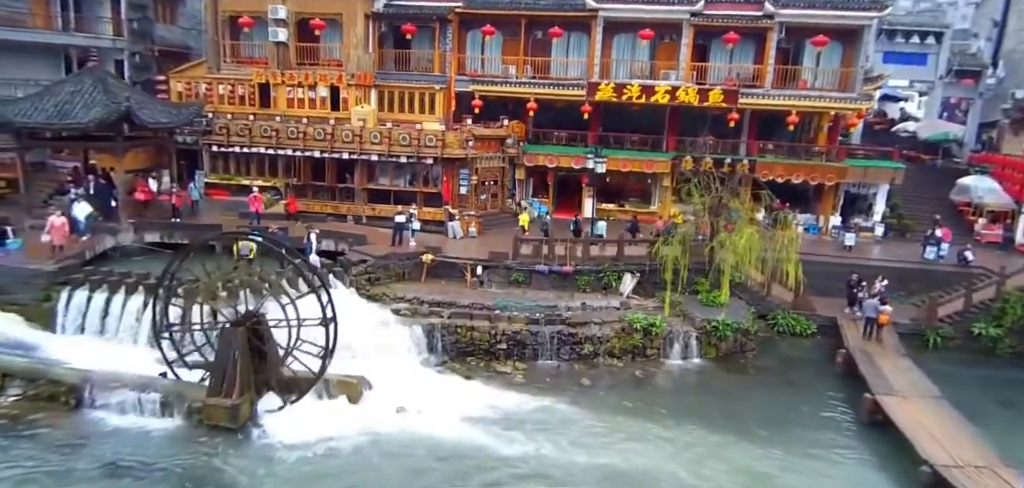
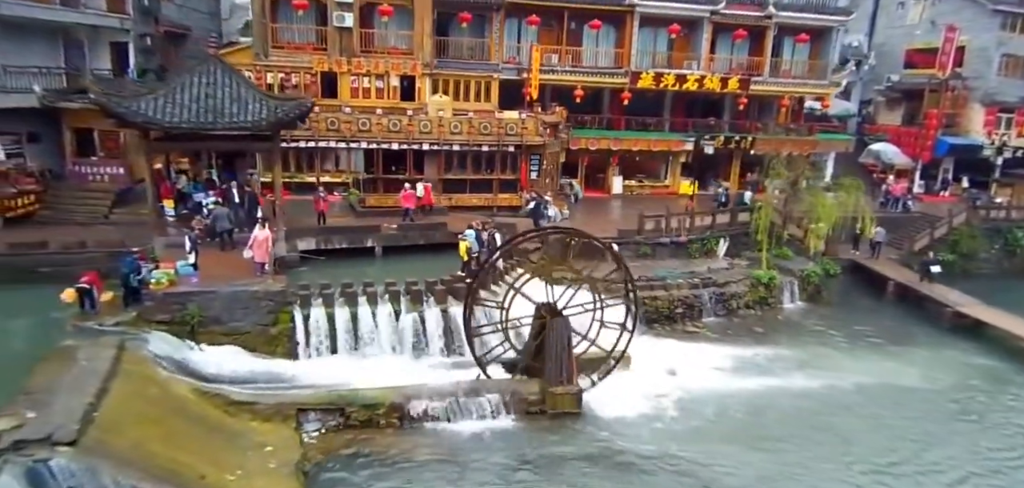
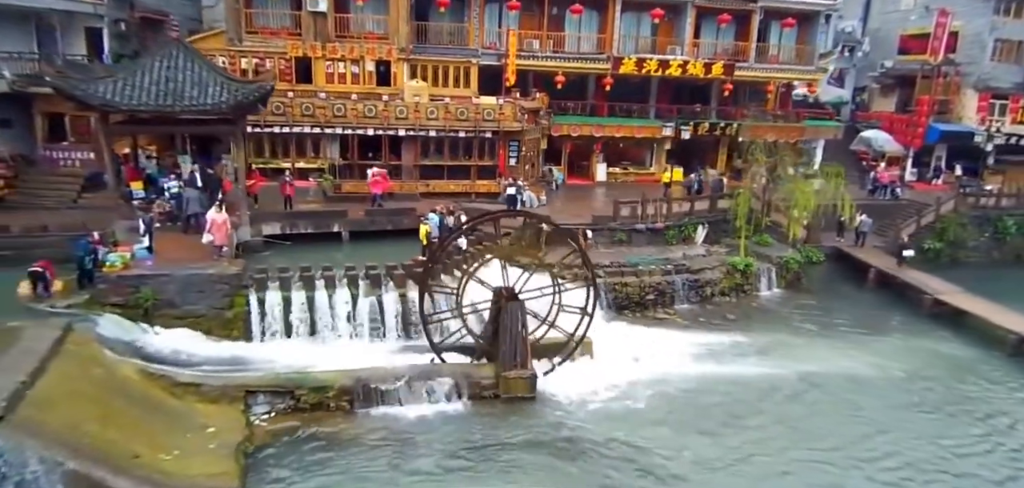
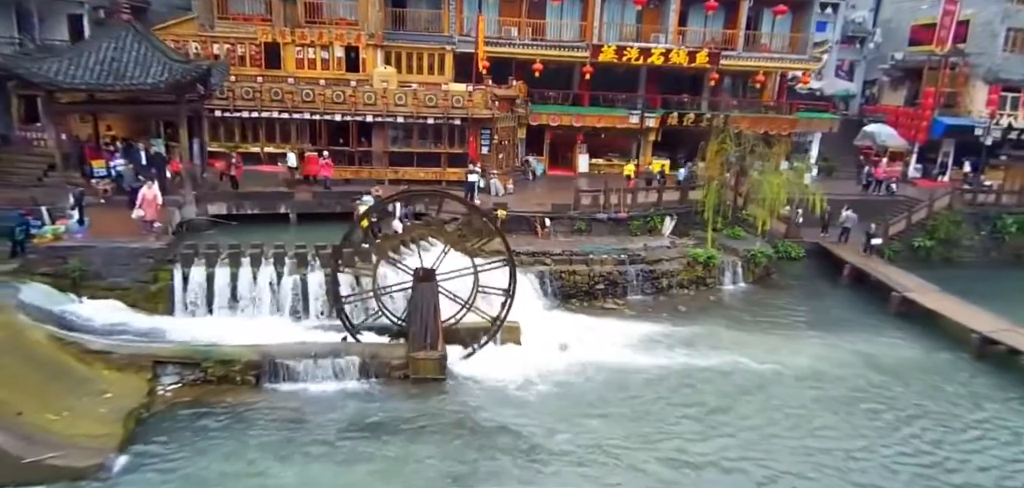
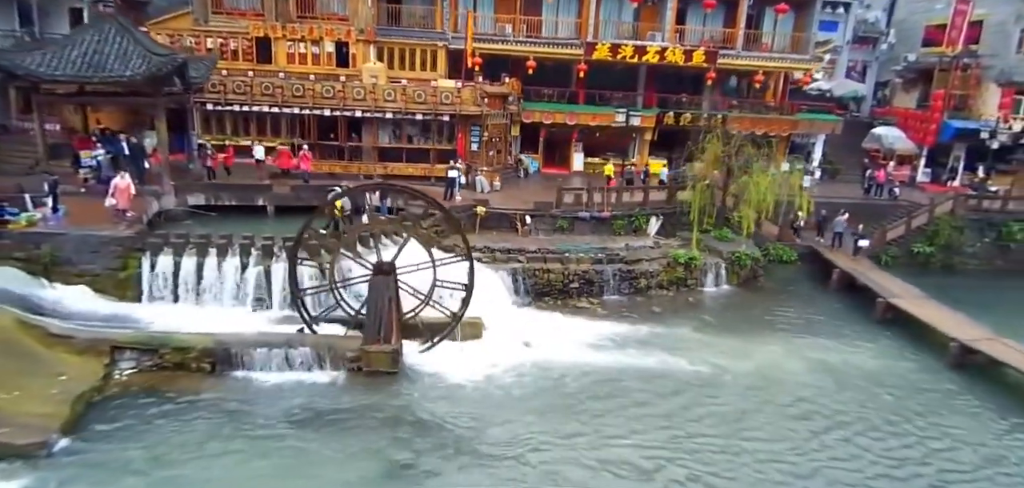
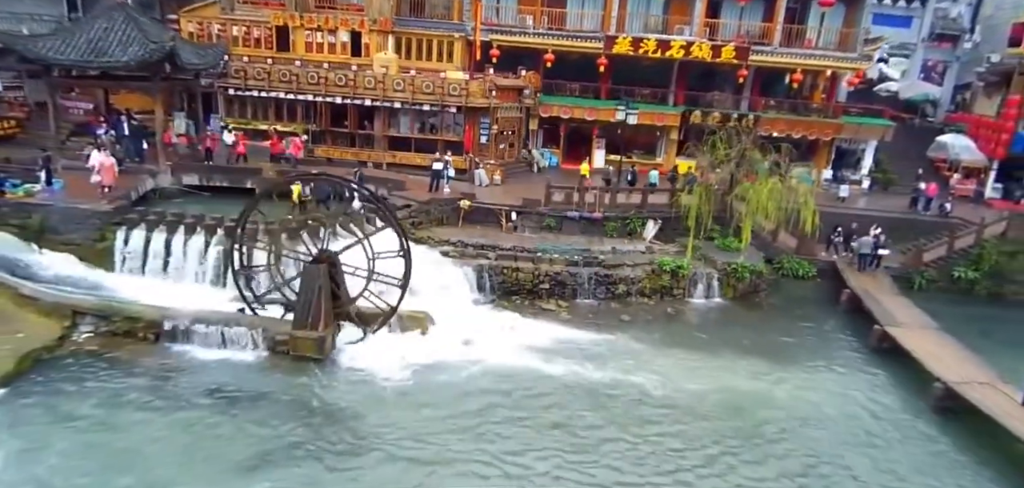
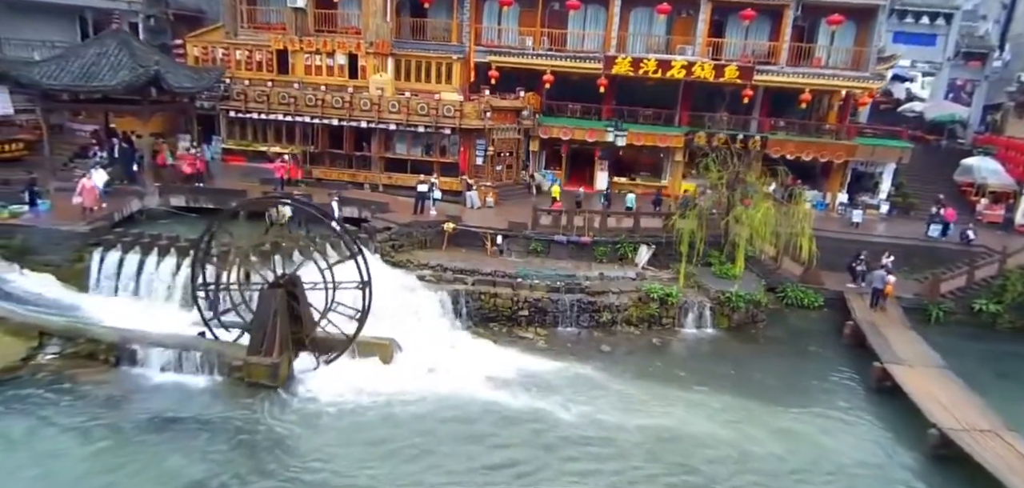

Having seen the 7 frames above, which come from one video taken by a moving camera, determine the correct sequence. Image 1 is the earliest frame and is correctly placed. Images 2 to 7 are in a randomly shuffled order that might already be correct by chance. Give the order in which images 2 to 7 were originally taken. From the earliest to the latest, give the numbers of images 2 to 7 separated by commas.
7, 6, 5, 4, 3, 2
